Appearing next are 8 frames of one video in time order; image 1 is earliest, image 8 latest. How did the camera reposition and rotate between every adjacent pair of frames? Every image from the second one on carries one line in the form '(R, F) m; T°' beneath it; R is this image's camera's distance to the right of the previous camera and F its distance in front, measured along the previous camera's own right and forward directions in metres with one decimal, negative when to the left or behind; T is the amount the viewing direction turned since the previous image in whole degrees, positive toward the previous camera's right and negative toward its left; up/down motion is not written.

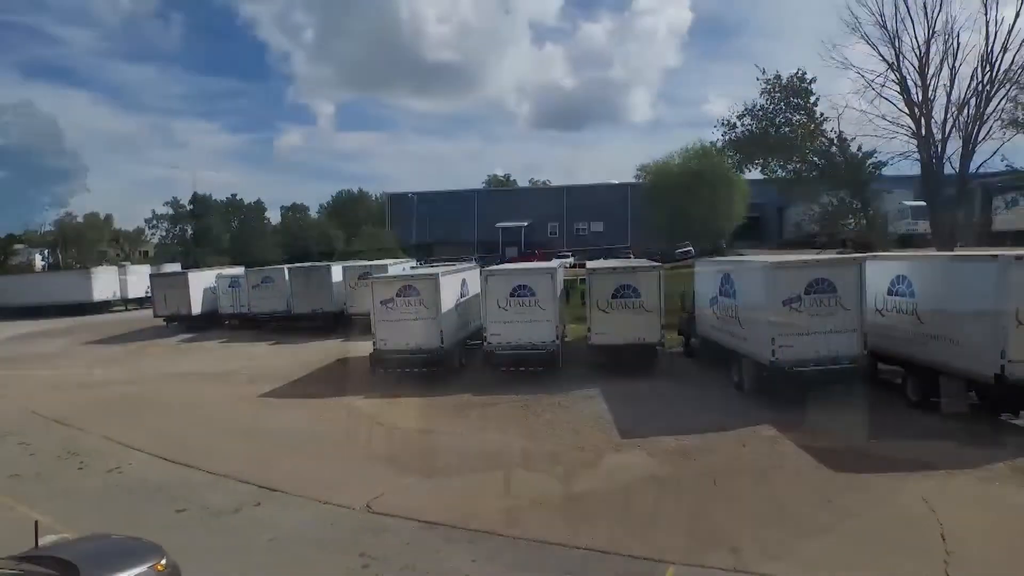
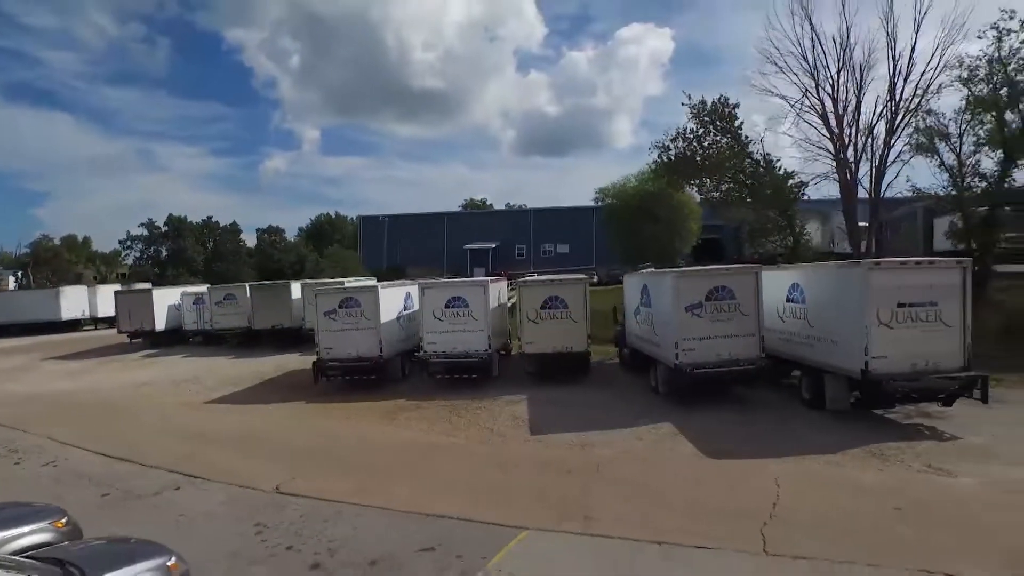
(+1.4, -1.1) m; +1°
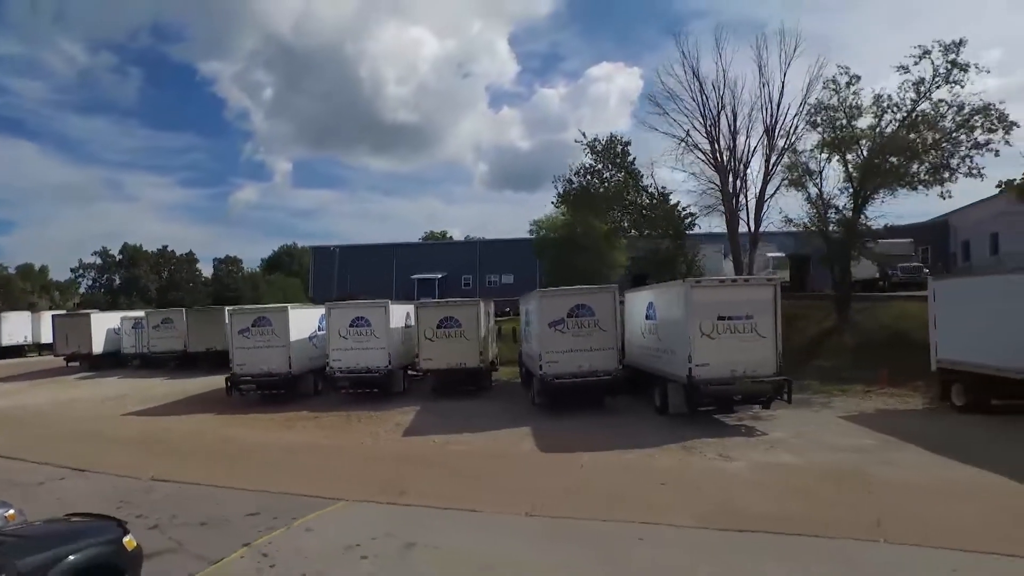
(+2.1, -1.8) m; +2°
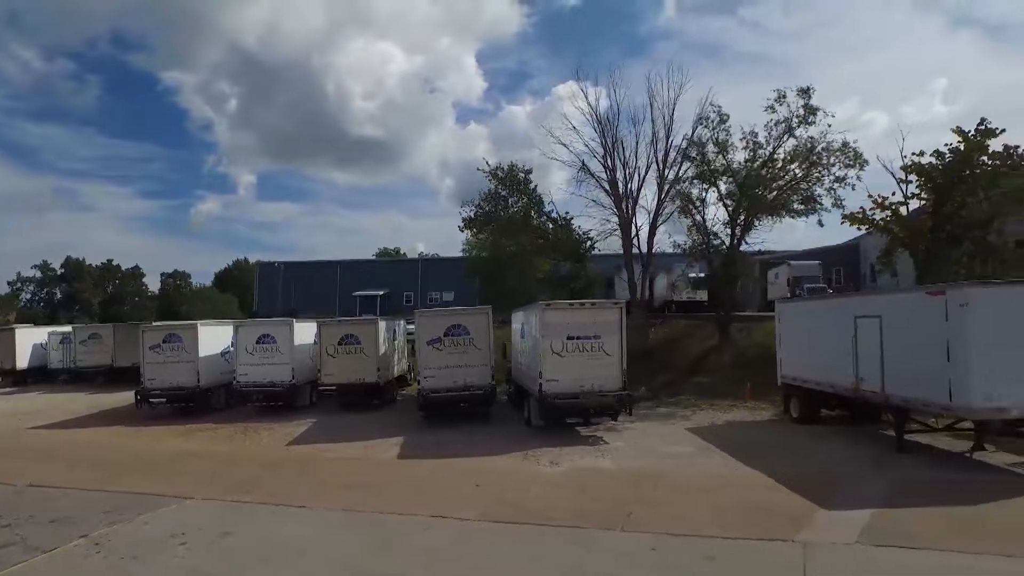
(+2.2, -1.5) m; +3°
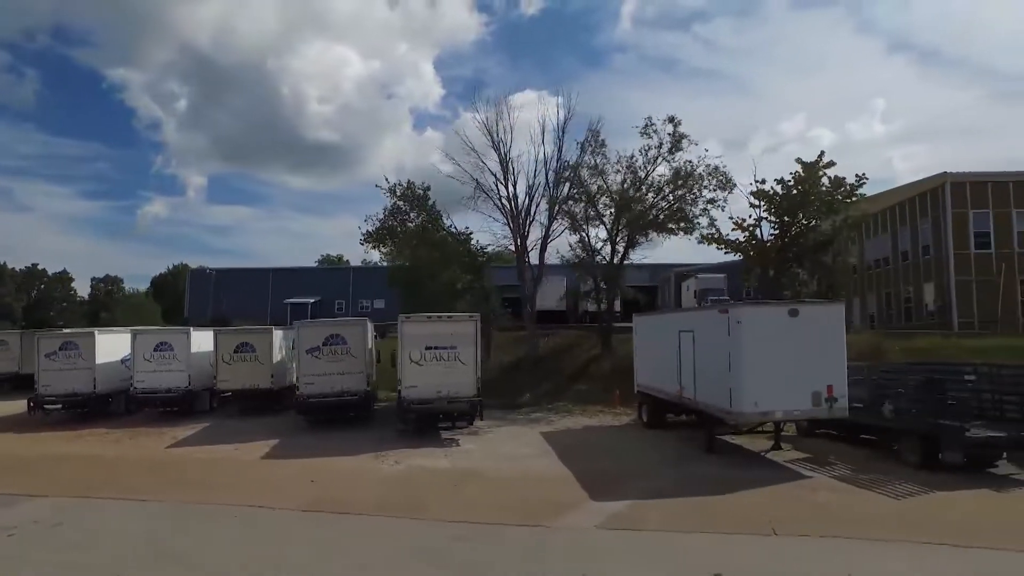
(+2.2, -1.4) m; +3°
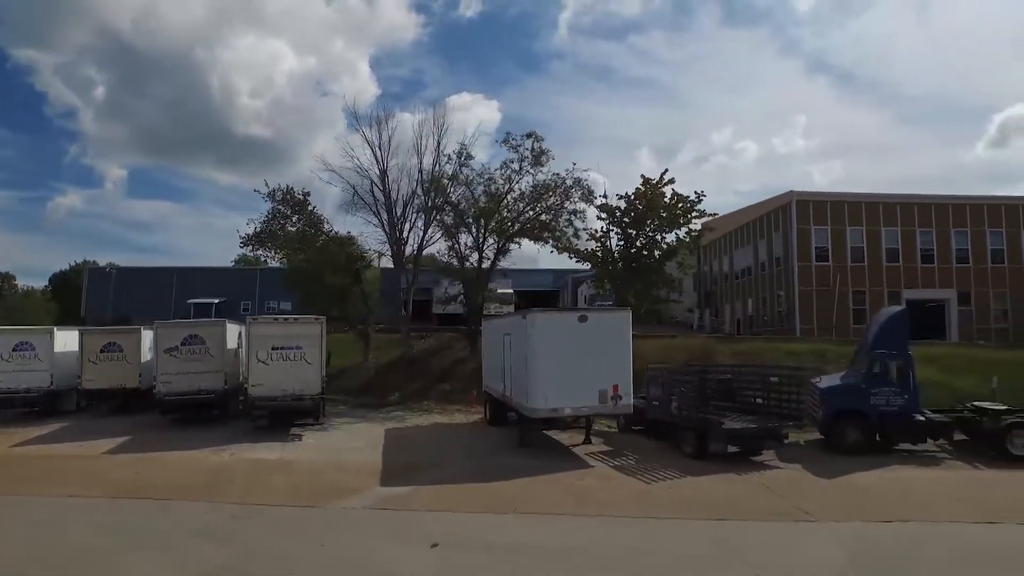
(+2.3, -1.4) m; +5°
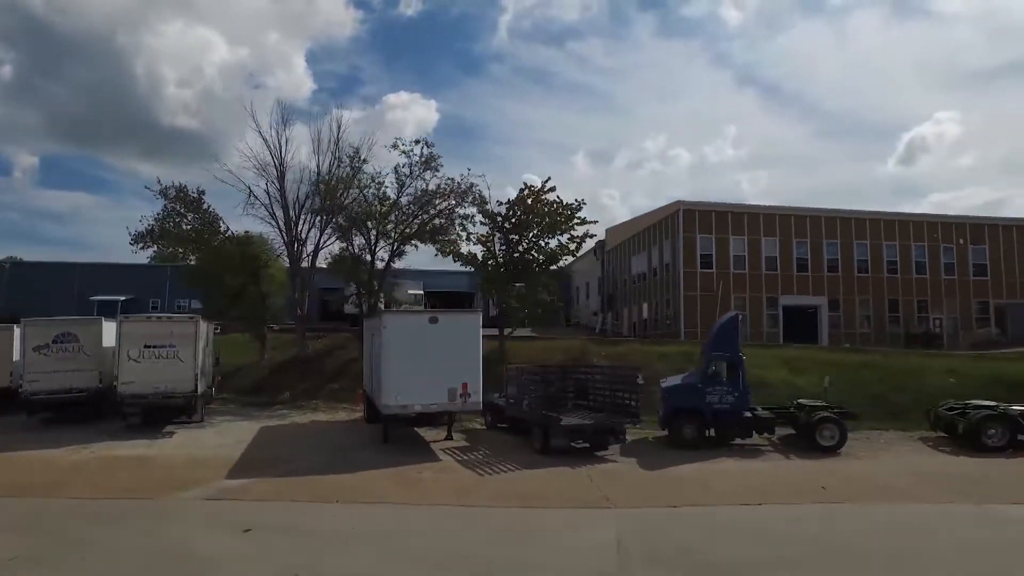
(+1.7, -0.9) m; +5°
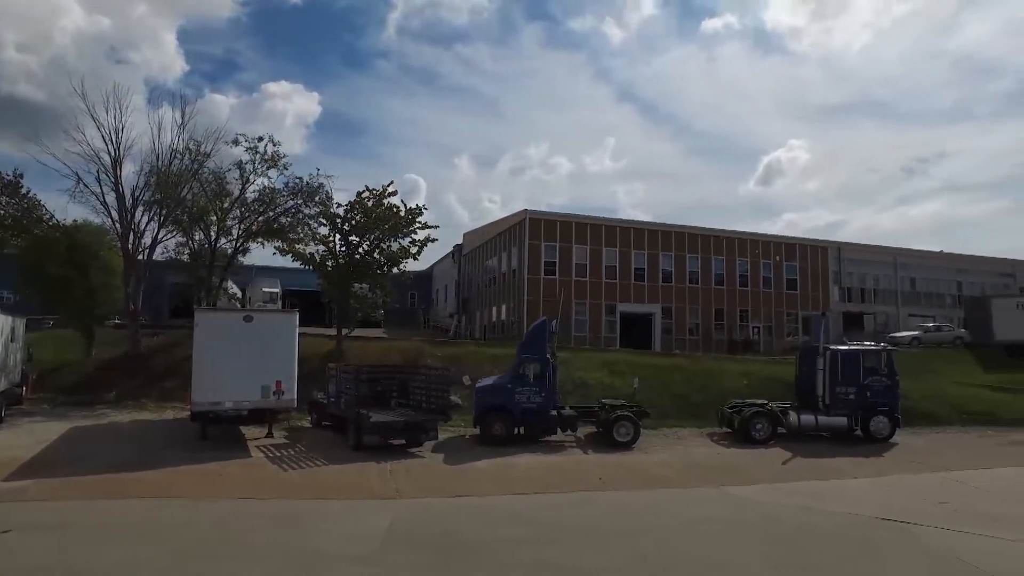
(+1.3, -0.8) m; +9°
